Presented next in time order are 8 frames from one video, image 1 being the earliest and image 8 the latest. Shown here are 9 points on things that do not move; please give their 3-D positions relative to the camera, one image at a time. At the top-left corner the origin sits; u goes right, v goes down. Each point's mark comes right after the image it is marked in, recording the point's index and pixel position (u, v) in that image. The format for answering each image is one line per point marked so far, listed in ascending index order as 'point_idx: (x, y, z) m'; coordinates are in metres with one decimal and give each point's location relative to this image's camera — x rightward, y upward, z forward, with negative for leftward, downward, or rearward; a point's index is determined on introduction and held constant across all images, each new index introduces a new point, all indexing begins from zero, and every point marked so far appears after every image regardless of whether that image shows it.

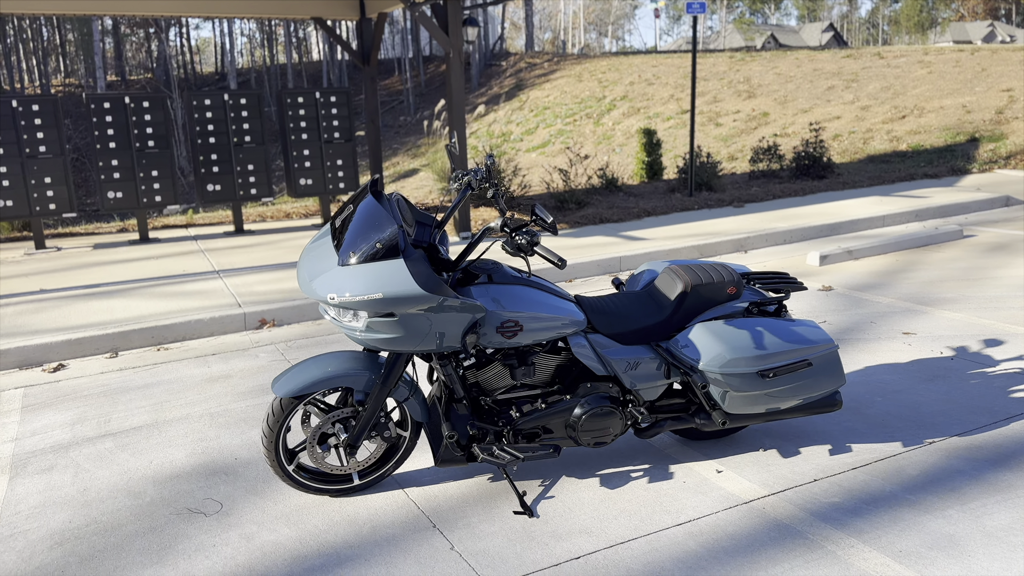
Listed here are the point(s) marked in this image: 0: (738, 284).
0: (+1.1, 0.0, +3.9) m
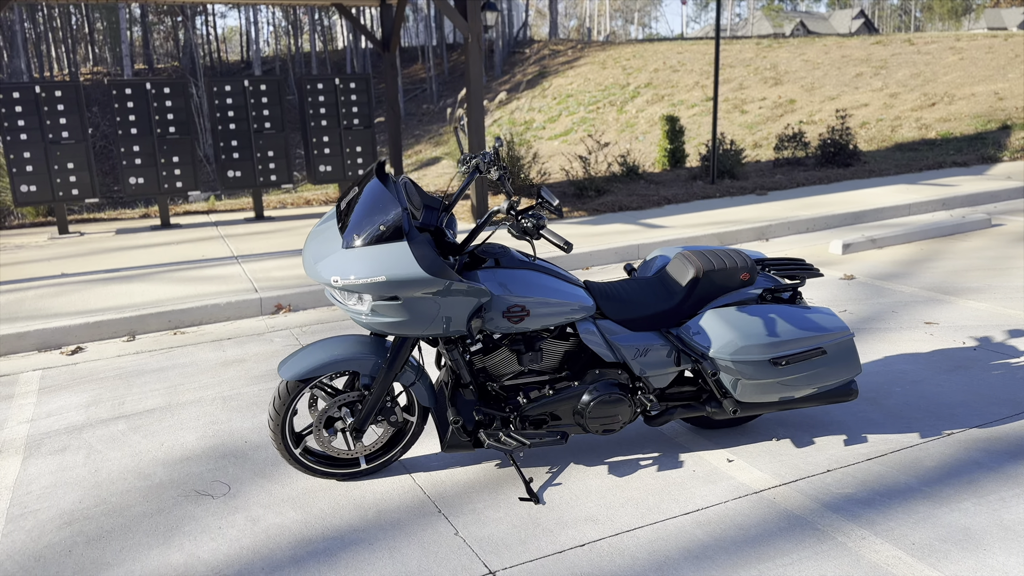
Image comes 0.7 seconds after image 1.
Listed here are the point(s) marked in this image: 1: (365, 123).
0: (+1.1, +0.1, +3.9) m
1: (-1.9, +2.1, +10.8) m
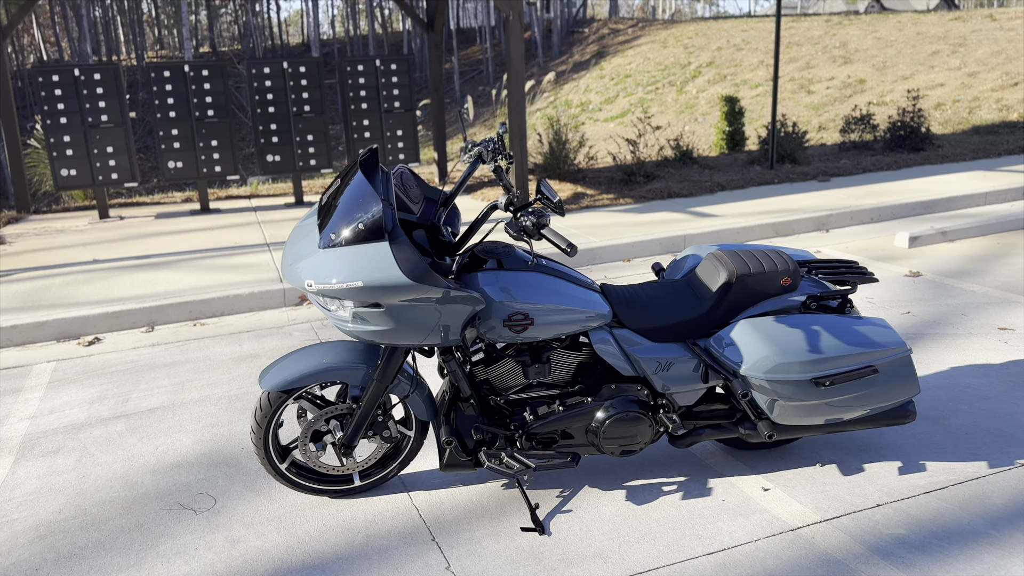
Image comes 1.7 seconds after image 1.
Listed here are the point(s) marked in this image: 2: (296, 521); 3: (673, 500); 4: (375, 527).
0: (+1.1, +0.1, +3.4) m
1: (-1.3, +2.3, +10.5) m
2: (-0.9, -0.9, +3.4) m
3: (+0.7, -0.9, +3.4) m
4: (-0.5, -0.9, +3.4) m
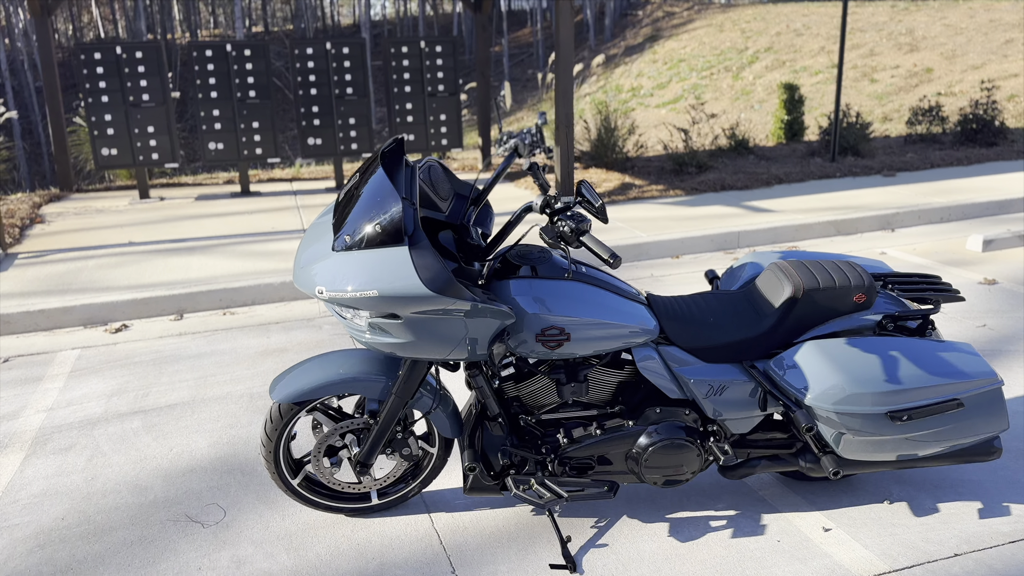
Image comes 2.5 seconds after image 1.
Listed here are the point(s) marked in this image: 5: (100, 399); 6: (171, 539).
0: (+1.3, 0.0, +3.0) m
1: (-0.7, +2.4, +10.2) m
2: (-0.8, -0.9, +3.2) m
3: (+0.8, -0.9, +3.1) m
4: (-0.4, -1.0, +3.1) m
5: (-2.3, -0.6, +4.7) m
6: (-1.3, -1.0, +3.2) m
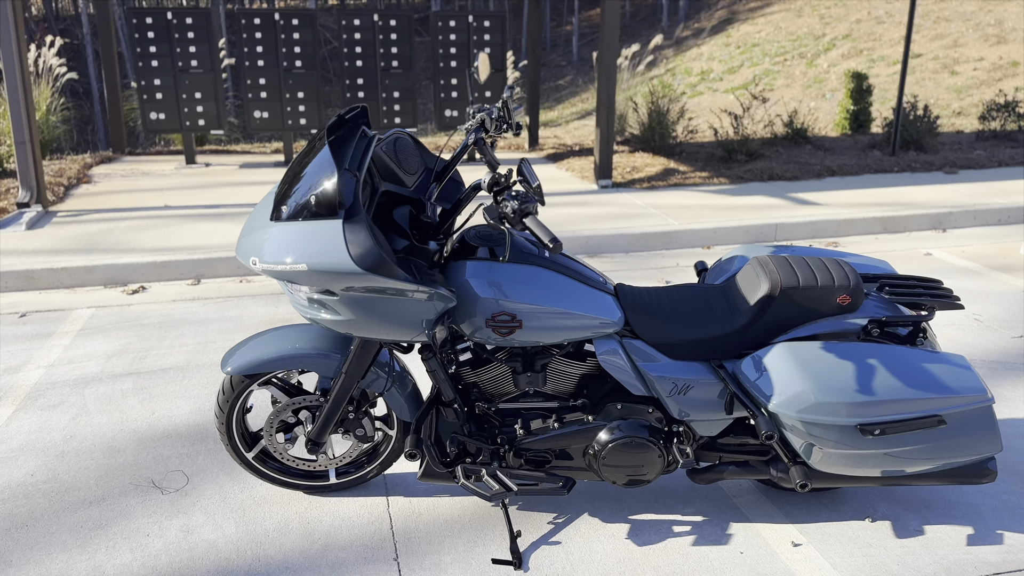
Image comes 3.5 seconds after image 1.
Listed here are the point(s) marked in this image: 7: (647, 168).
0: (+1.1, 0.0, +2.8) m
1: (-0.2, +2.6, +10.0) m
2: (-0.9, -0.8, +3.1) m
3: (+0.6, -0.9, +2.9) m
4: (-0.6, -0.9, +3.0) m
5: (-2.3, -0.4, +4.7) m
6: (-1.5, -0.8, +3.2) m
7: (+1.5, +1.3, +9.4) m
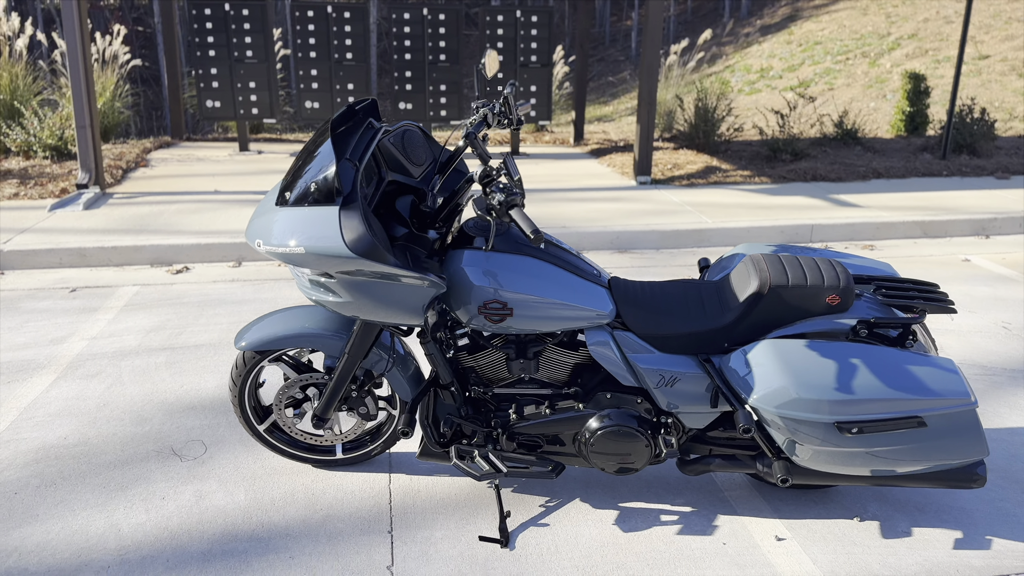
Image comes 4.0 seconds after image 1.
0: (+1.1, 0.0, +2.8) m
1: (+0.4, +2.7, +10.1) m
2: (-0.9, -0.8, +3.3) m
3: (+0.5, -0.9, +3.0) m
4: (-0.6, -0.8, +3.2) m
5: (-2.2, -0.3, +5.0) m
6: (-1.5, -0.7, +3.4) m
7: (+2.0, +1.4, +9.4) m
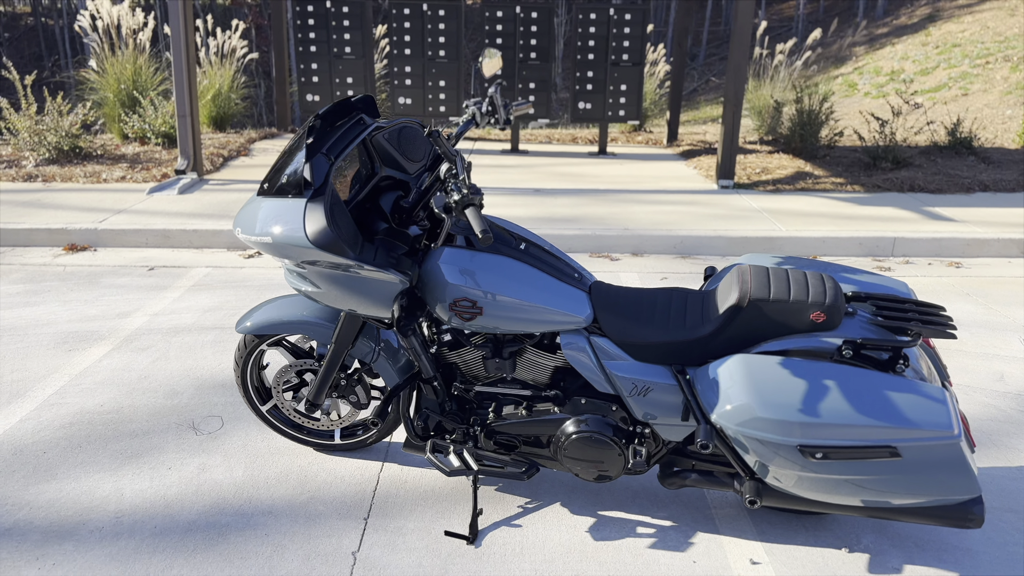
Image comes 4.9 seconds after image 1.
0: (+1.0, -0.1, +2.6) m
1: (+1.4, +2.7, +9.9) m
2: (-1.0, -0.7, +3.4) m
3: (+0.4, -0.9, +2.9) m
4: (-0.7, -0.8, +3.3) m
5: (-1.9, -0.2, +5.3) m
6: (-1.5, -0.6, +3.6) m
7: (+2.8, +1.2, +9.1) m
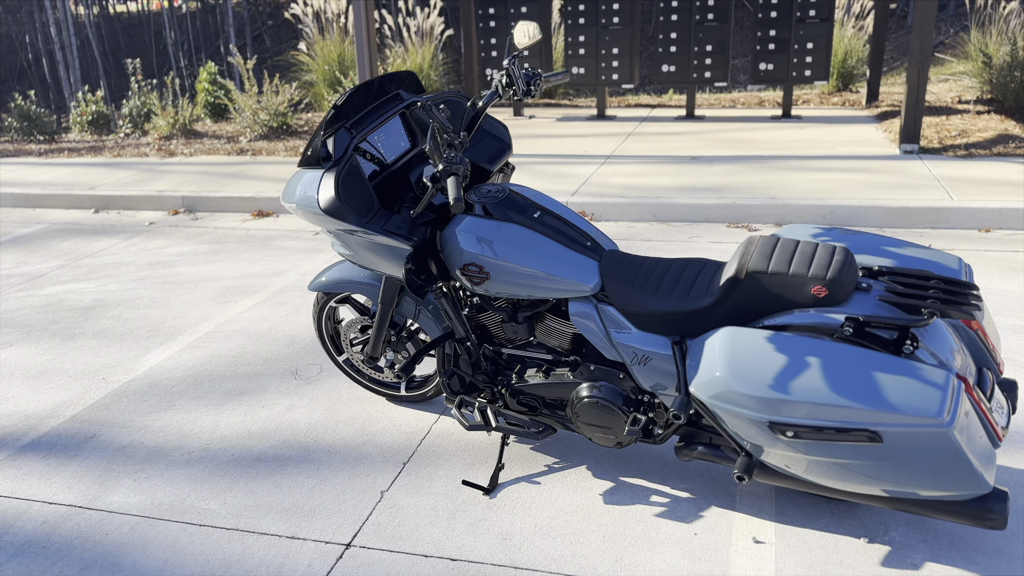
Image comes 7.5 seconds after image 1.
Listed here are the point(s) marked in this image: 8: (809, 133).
0: (+1.0, 0.0, +2.5) m
1: (+3.4, +3.0, +9.3) m
2: (-0.8, -0.5, +3.8) m
3: (+0.5, -0.8, +2.9) m
4: (-0.5, -0.6, +3.6) m
5: (-1.2, +0.1, +5.8) m
6: (-1.2, -0.5, +4.1) m
7: (+4.5, +1.5, +8.1) m
8: (+3.2, +1.6, +9.1) m
